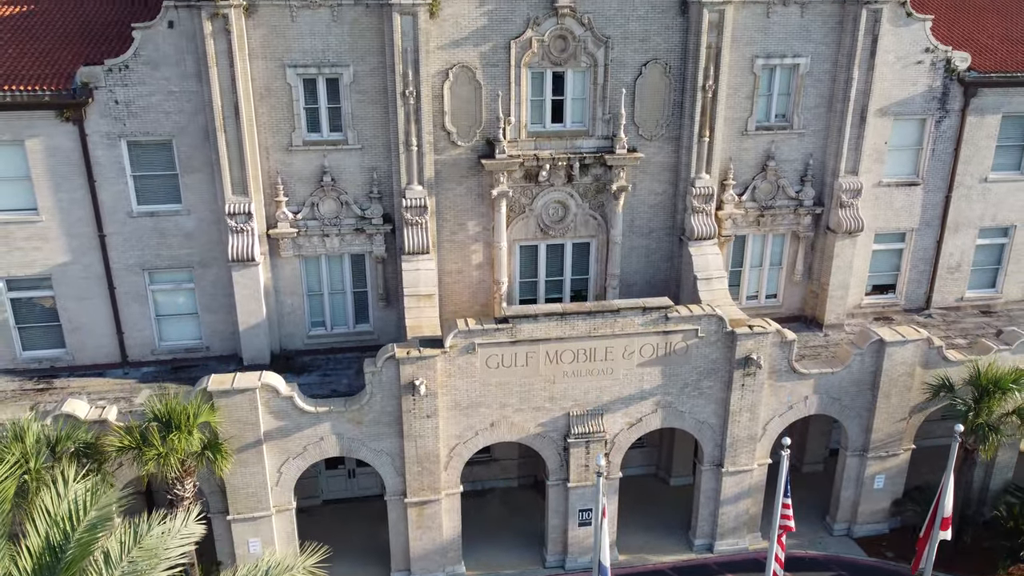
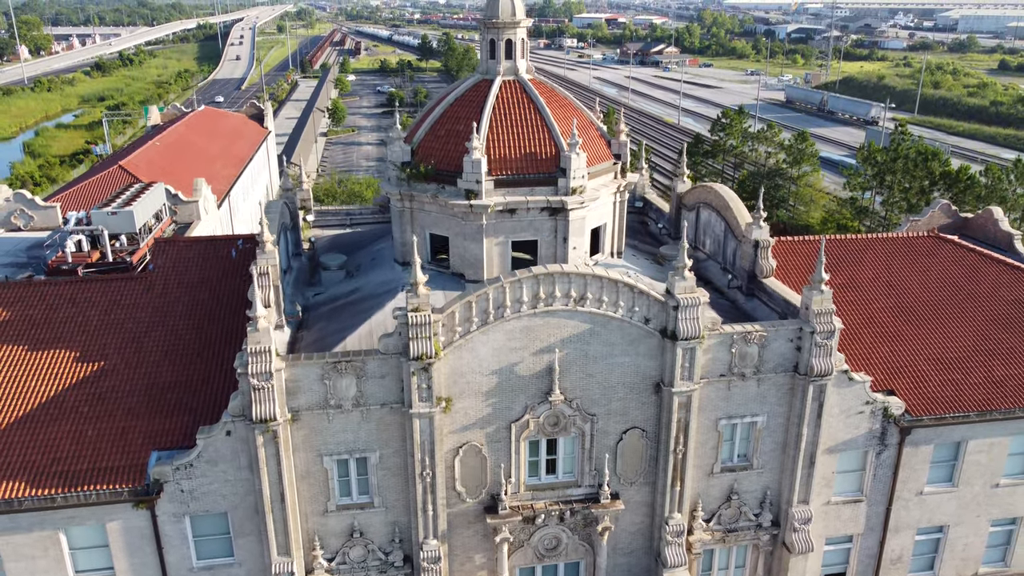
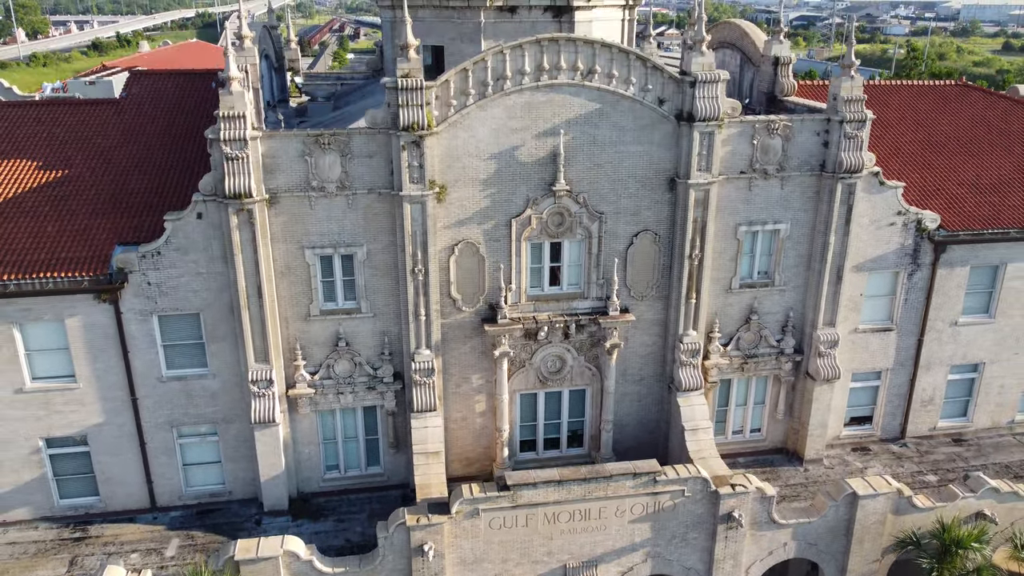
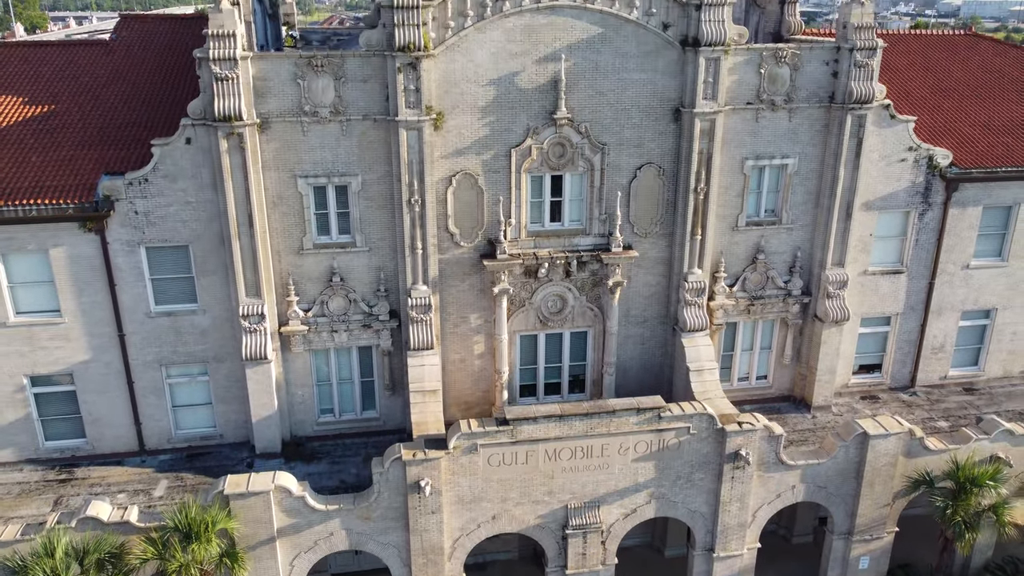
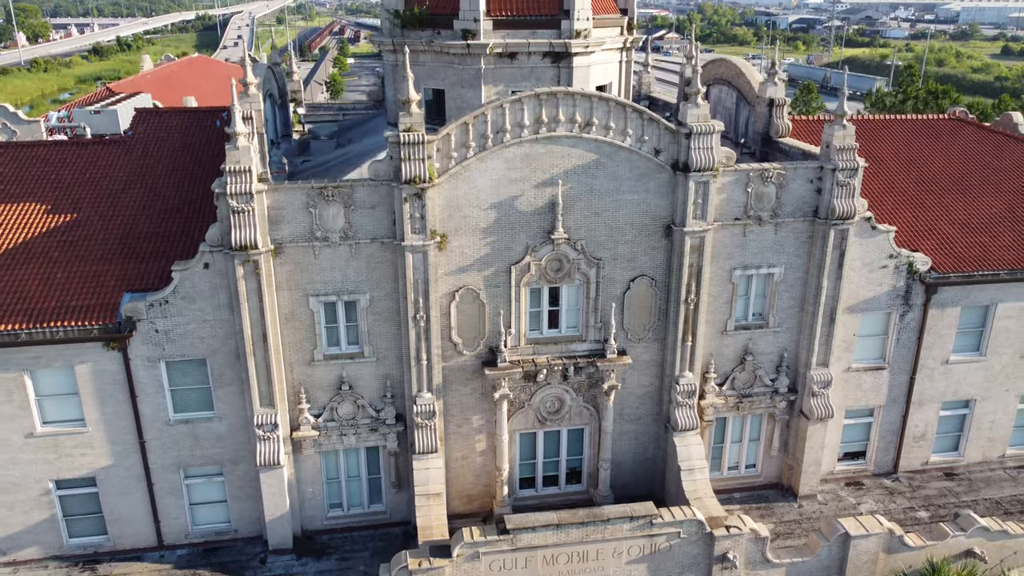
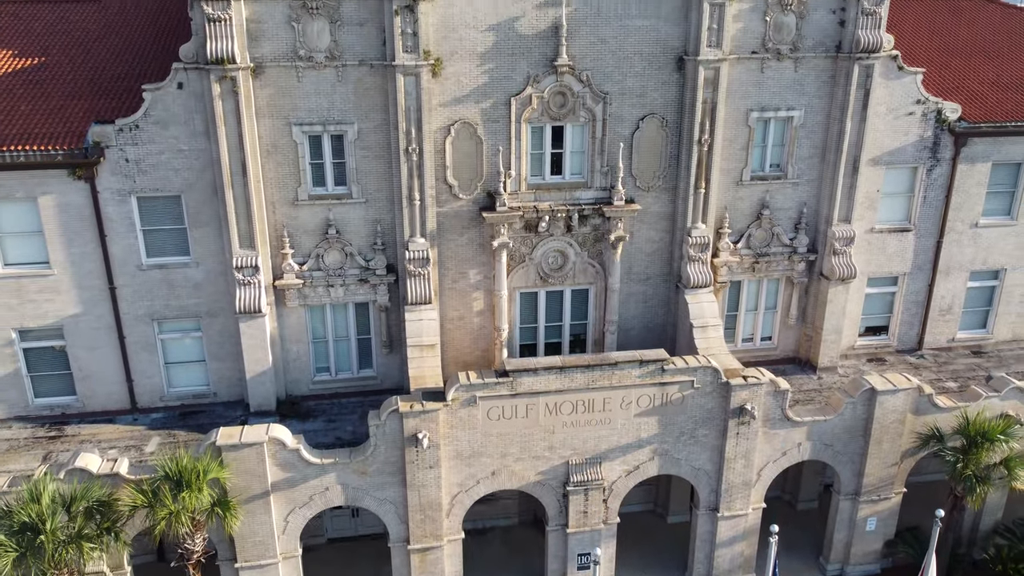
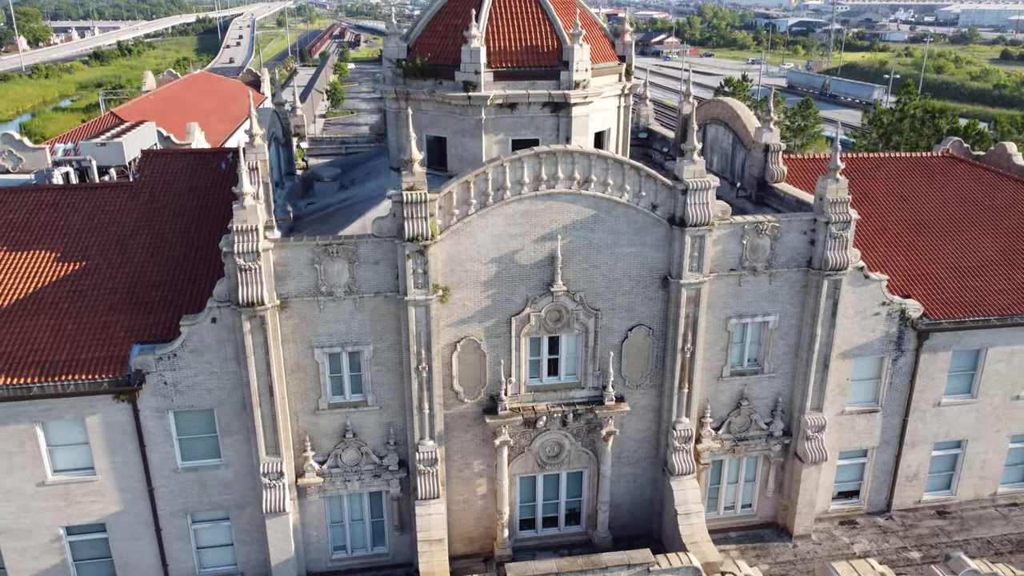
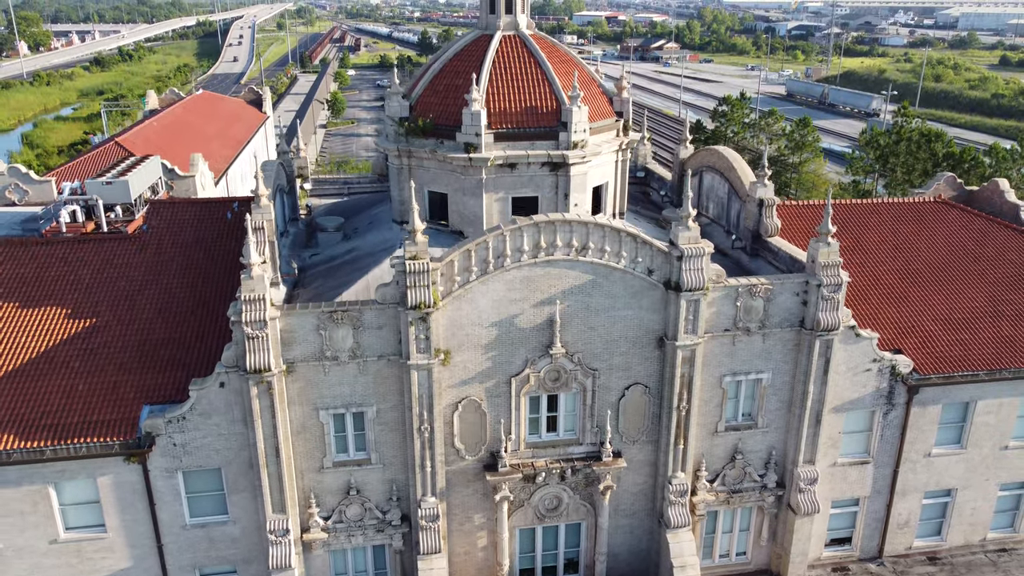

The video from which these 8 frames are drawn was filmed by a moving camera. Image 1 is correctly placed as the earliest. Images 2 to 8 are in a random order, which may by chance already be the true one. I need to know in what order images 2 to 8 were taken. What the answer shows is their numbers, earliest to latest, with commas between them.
6, 4, 3, 5, 7, 8, 2
